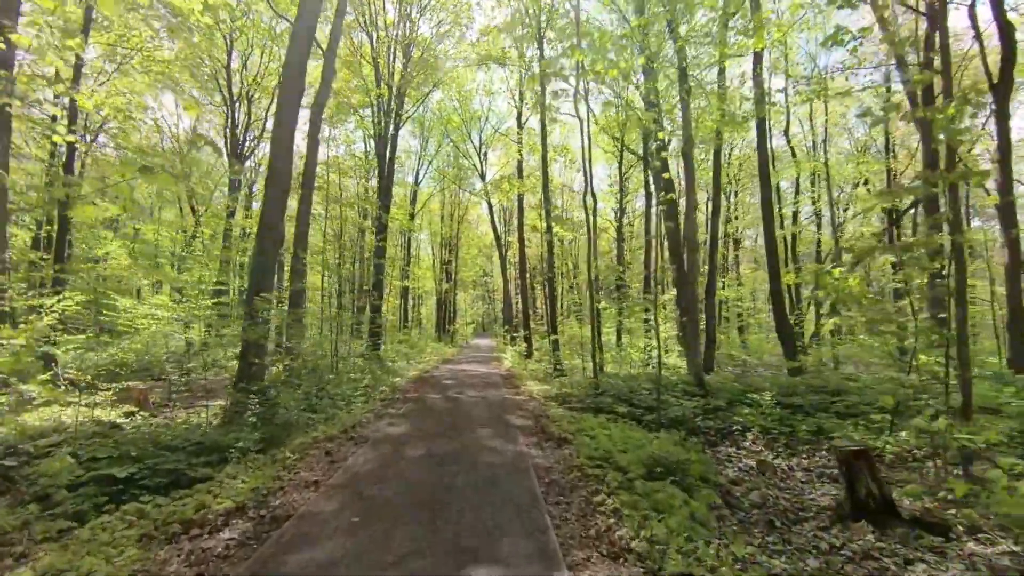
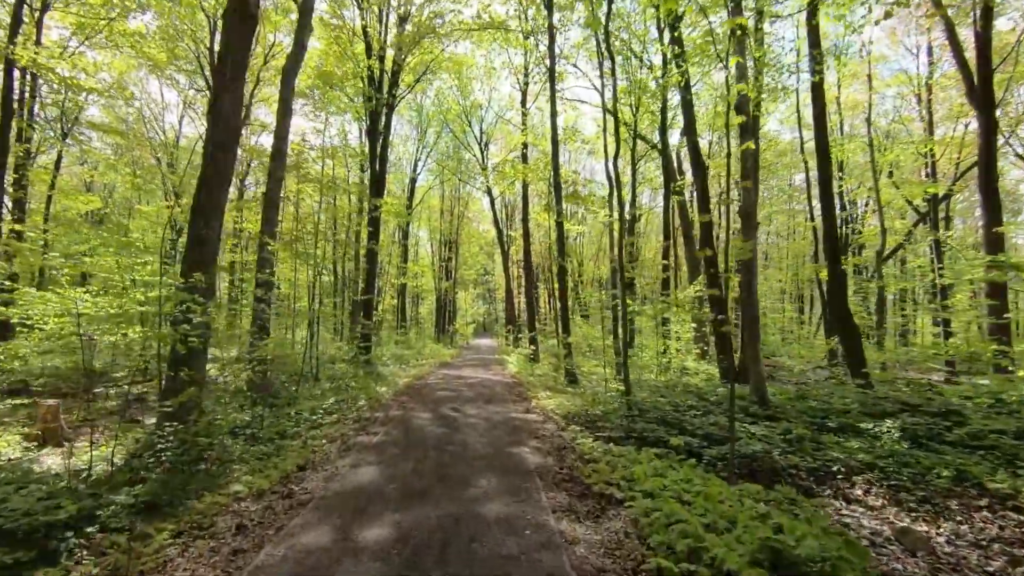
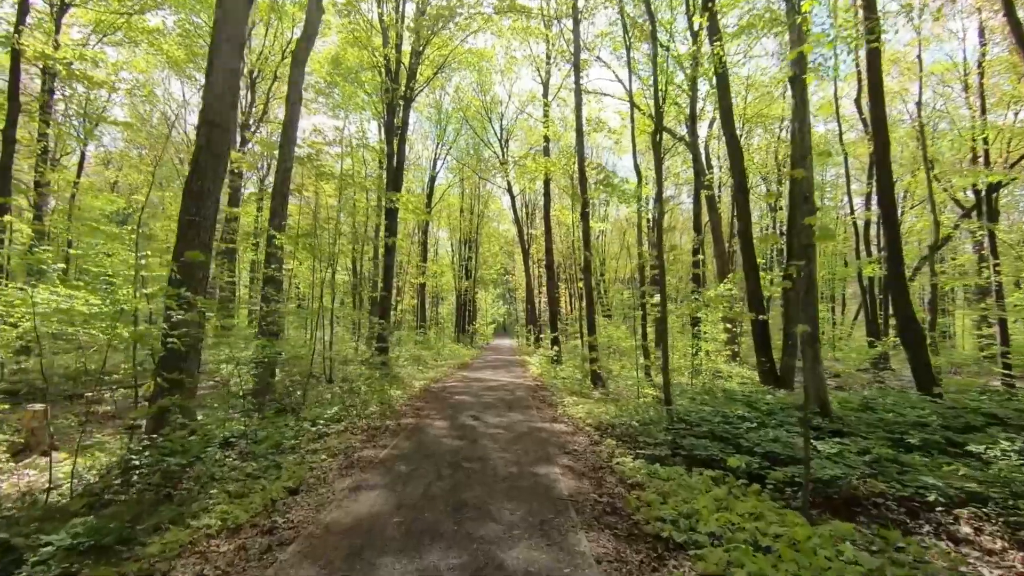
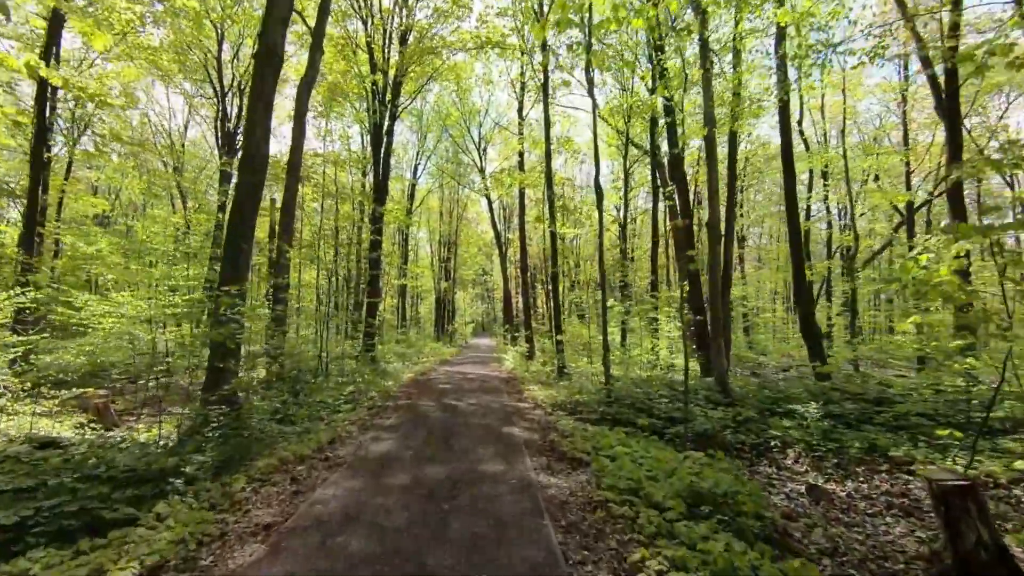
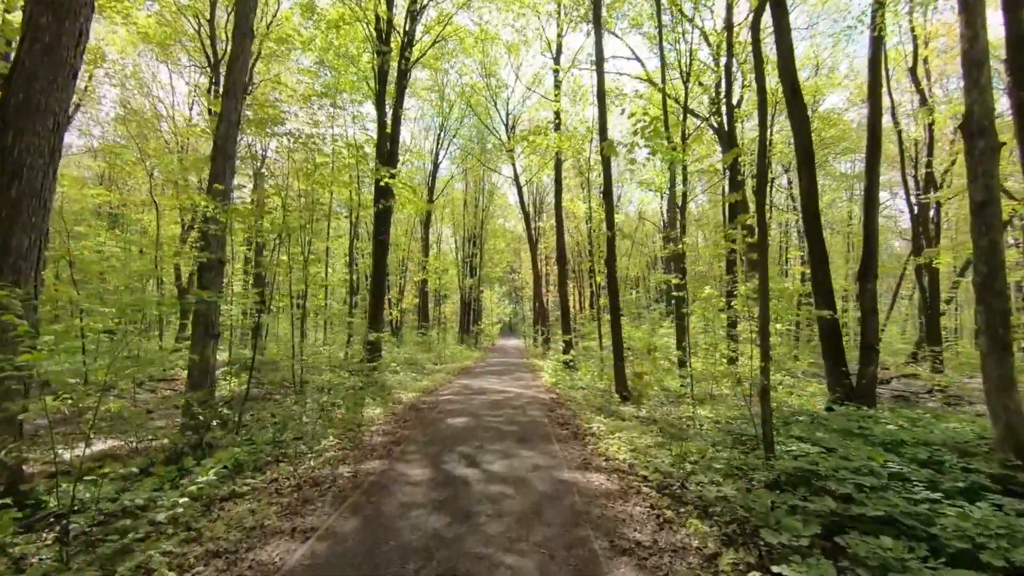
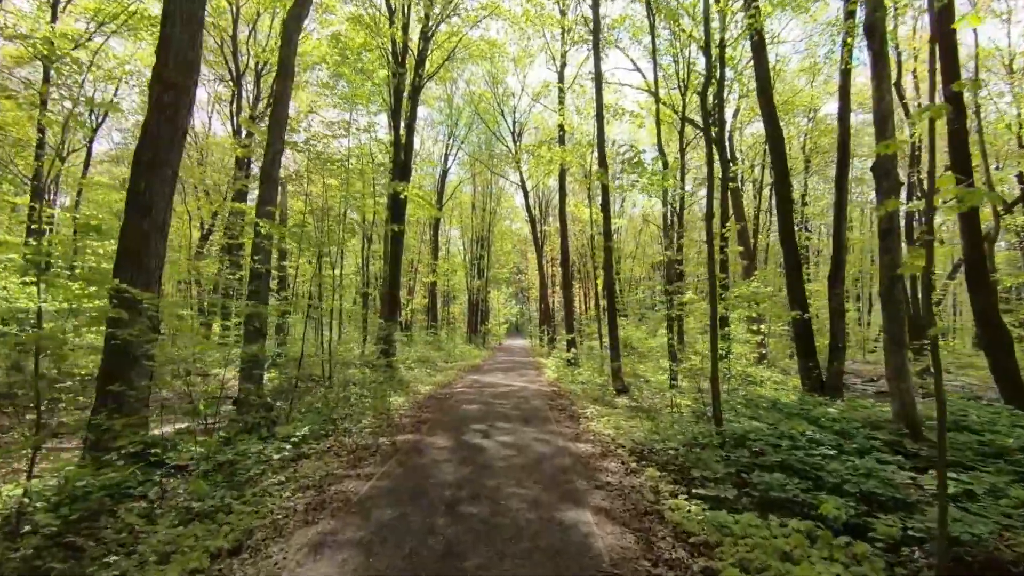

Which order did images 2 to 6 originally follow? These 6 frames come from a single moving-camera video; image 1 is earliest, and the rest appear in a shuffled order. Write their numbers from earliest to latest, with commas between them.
4, 2, 3, 6, 5
